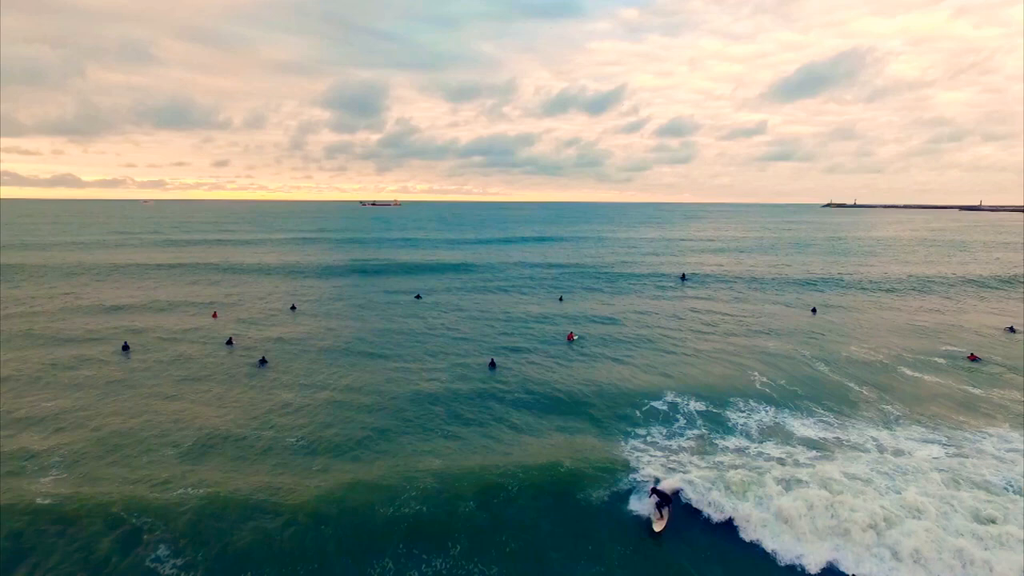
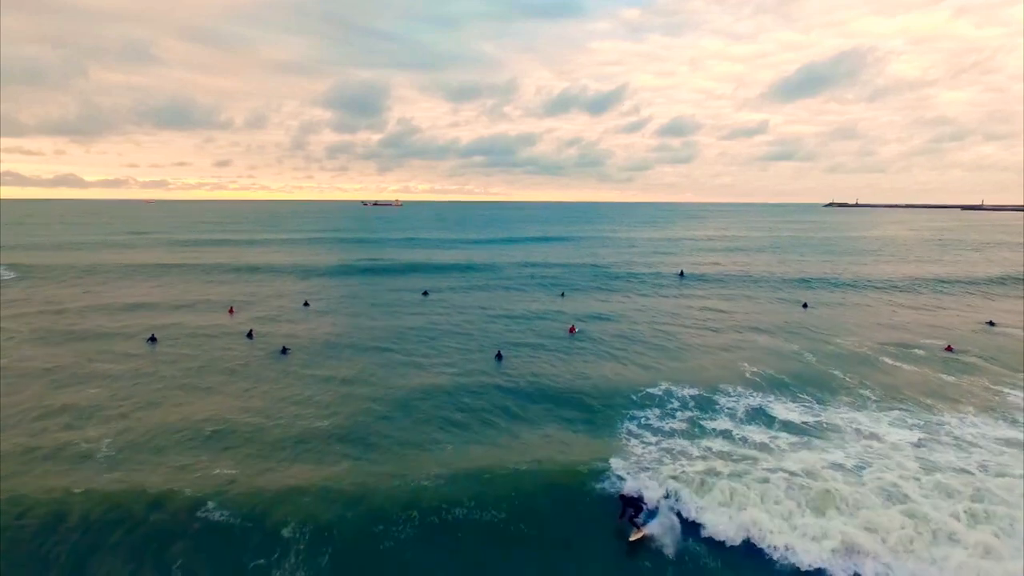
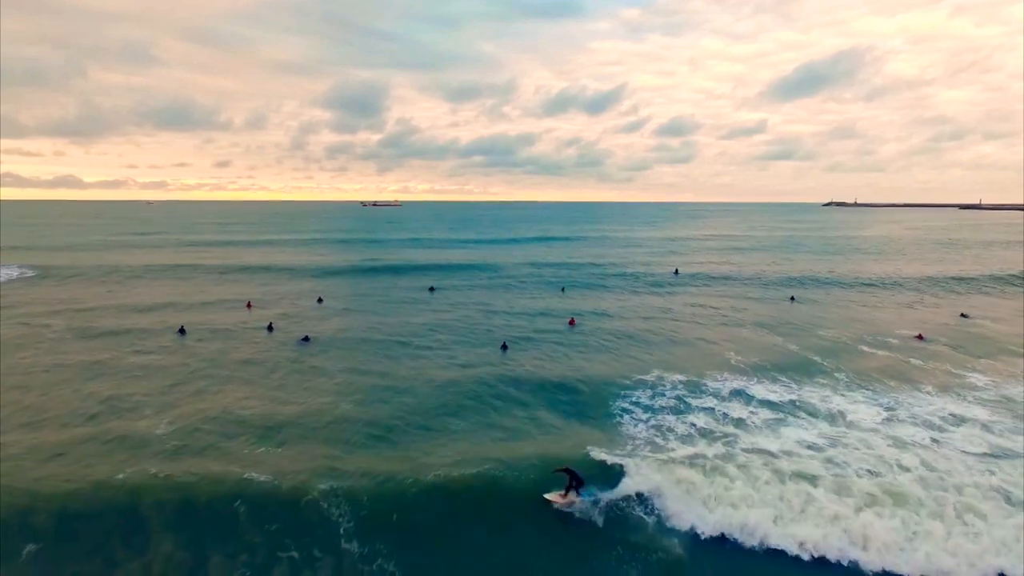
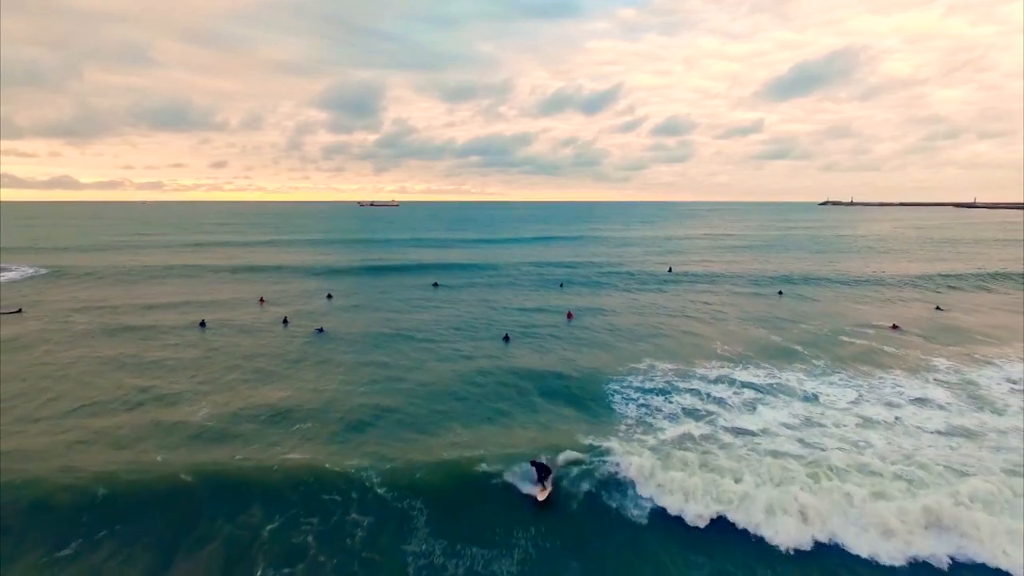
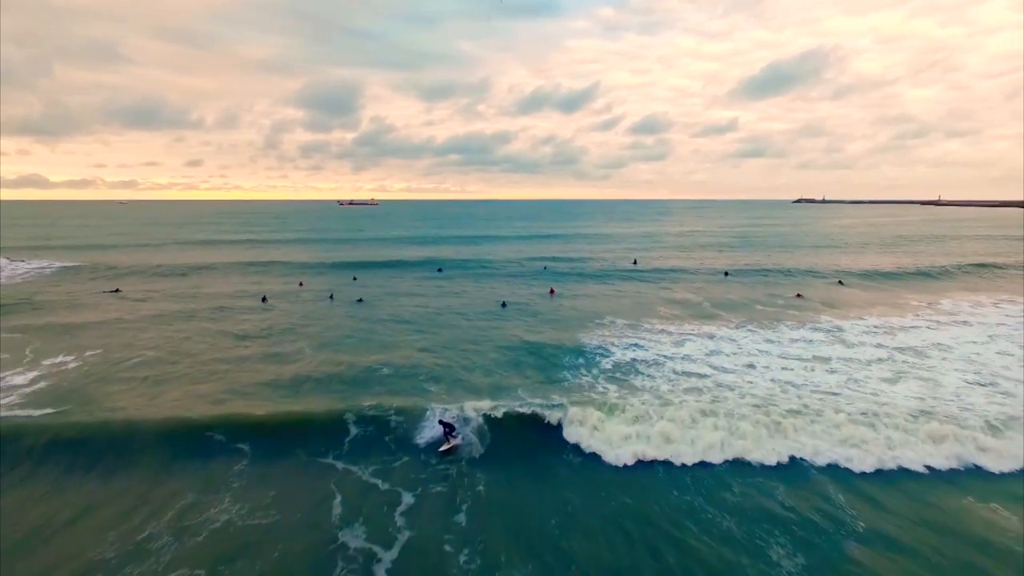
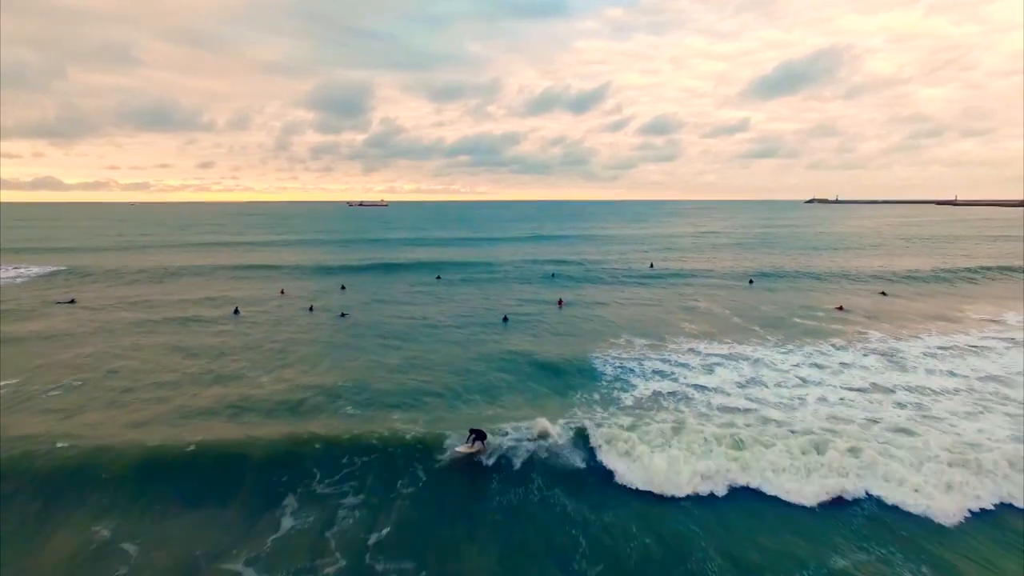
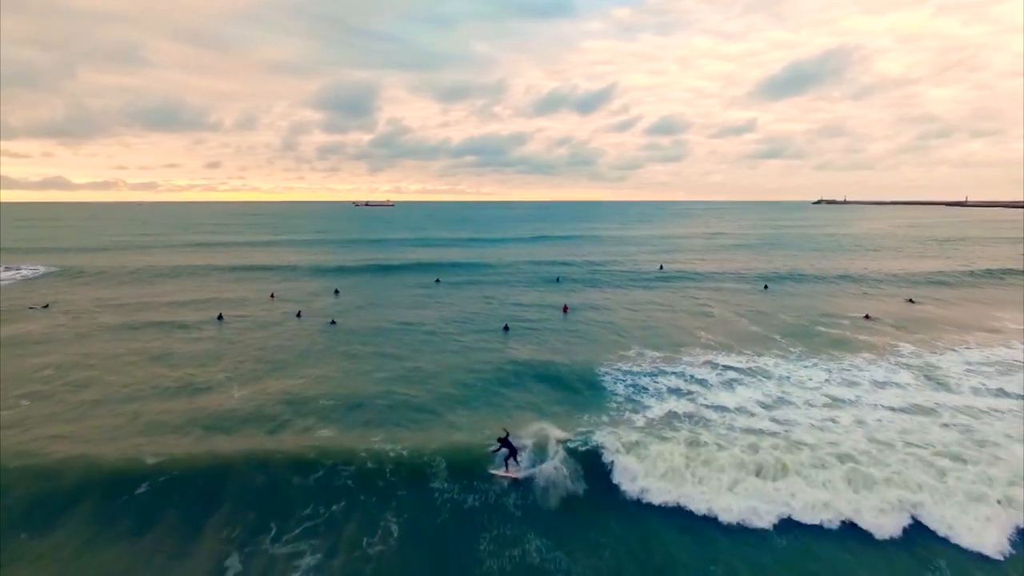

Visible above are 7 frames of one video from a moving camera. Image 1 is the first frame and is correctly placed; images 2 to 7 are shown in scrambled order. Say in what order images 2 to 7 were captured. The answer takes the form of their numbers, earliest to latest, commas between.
2, 3, 4, 7, 6, 5
